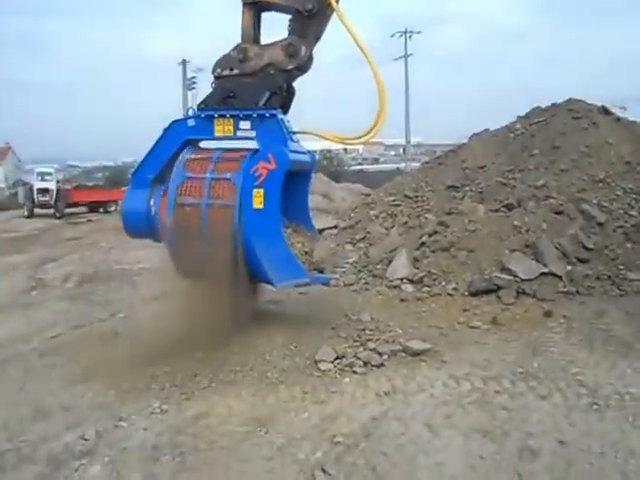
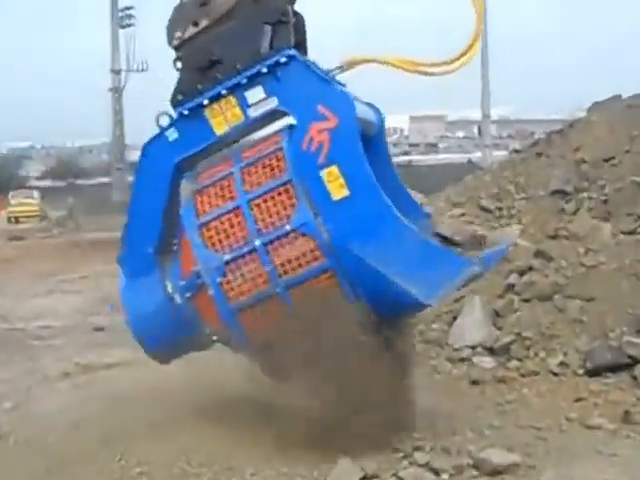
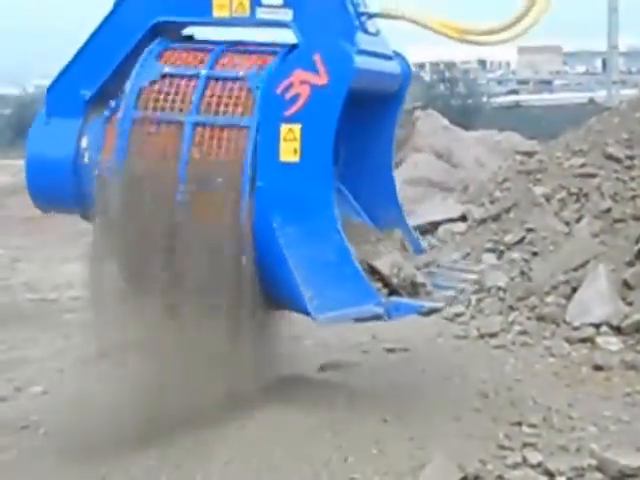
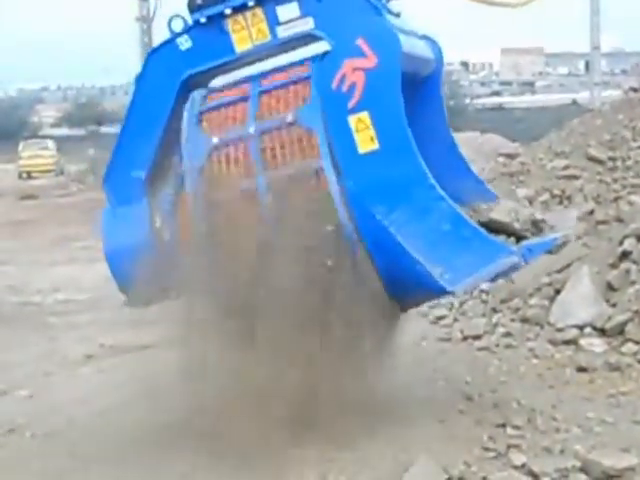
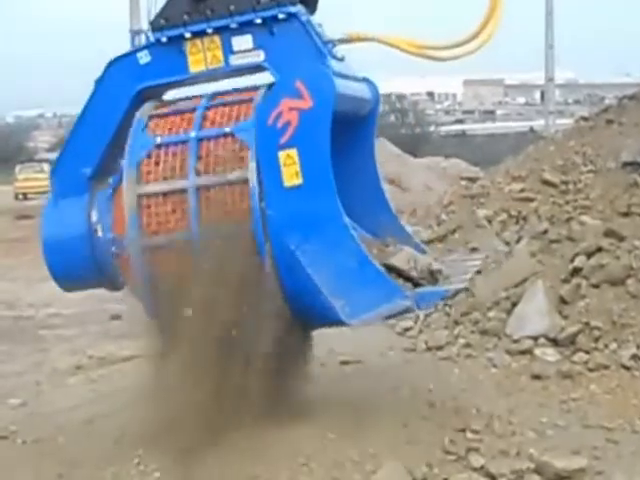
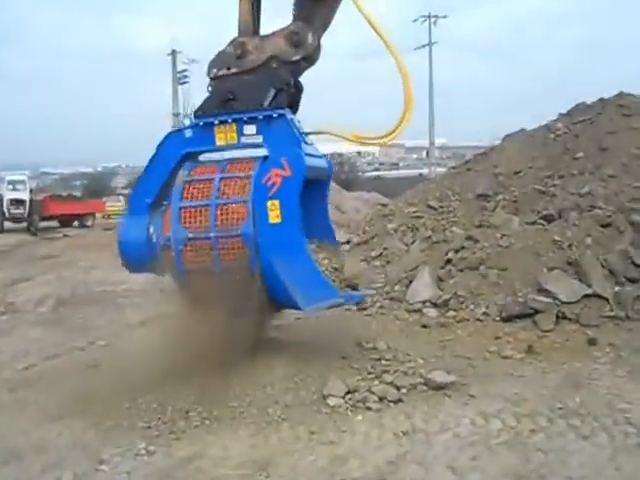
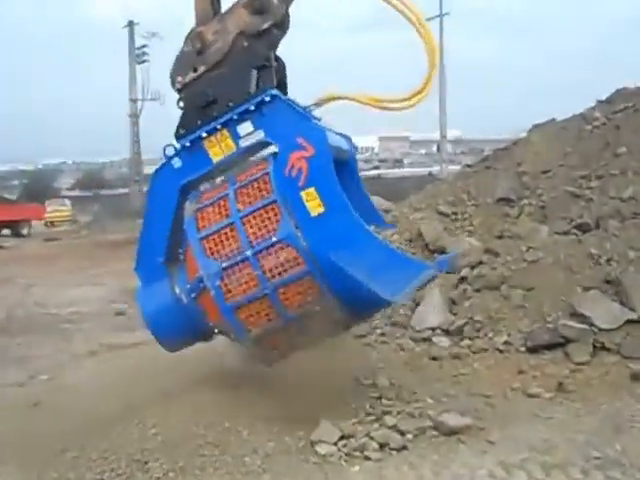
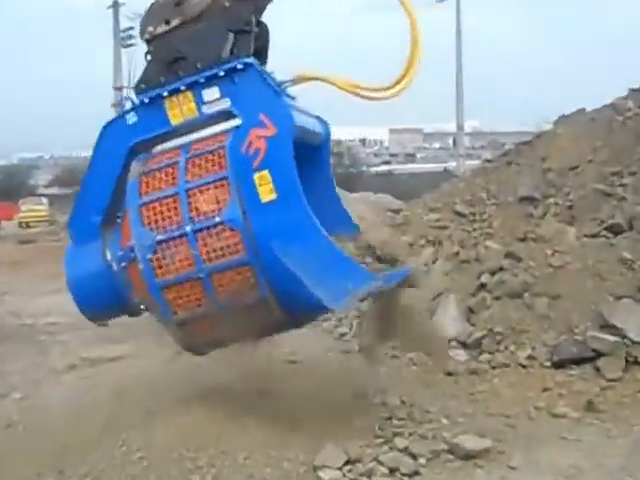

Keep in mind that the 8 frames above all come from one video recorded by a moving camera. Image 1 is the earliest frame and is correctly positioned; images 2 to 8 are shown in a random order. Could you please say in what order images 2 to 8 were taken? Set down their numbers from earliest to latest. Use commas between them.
6, 7, 8, 2, 5, 4, 3
